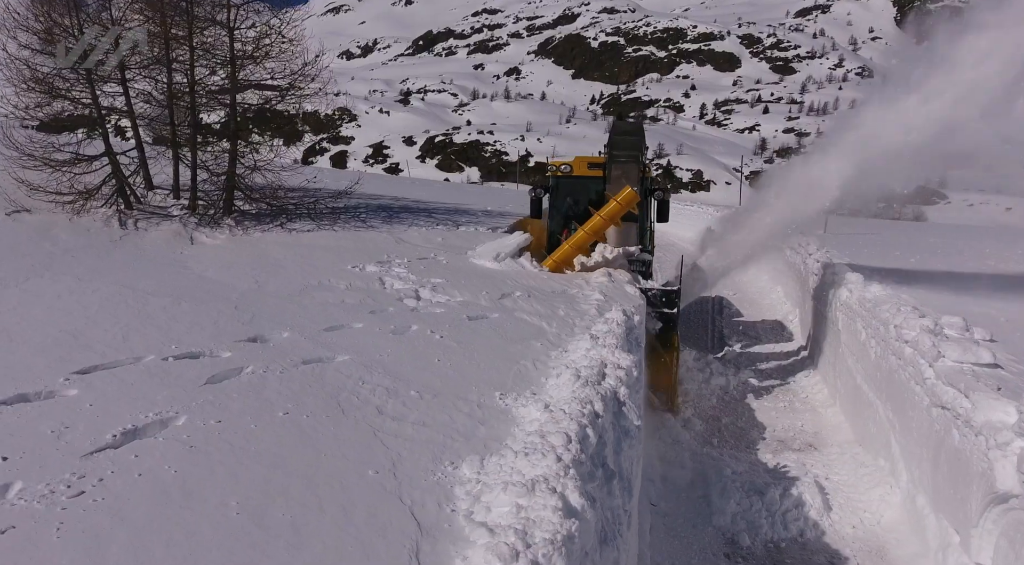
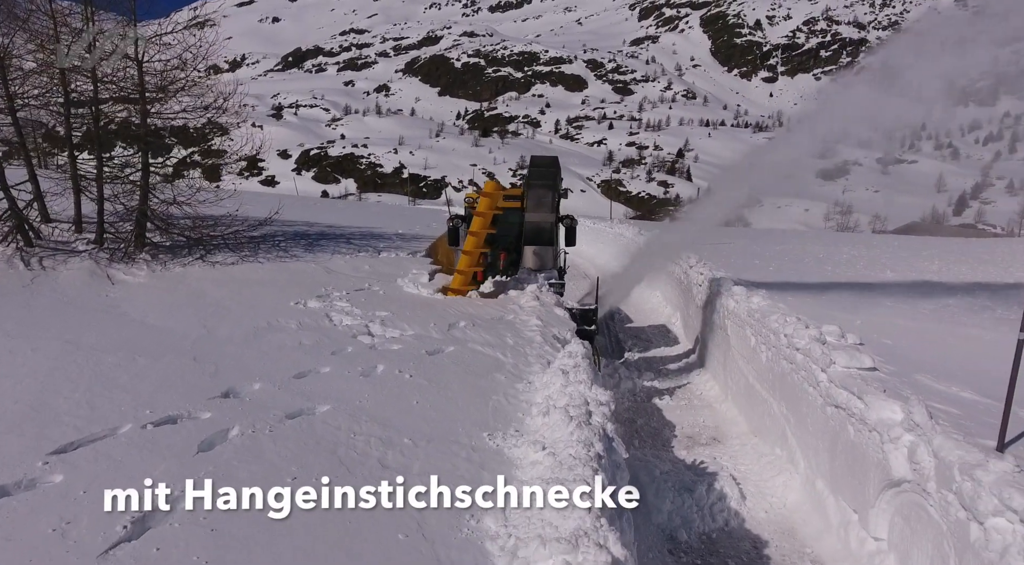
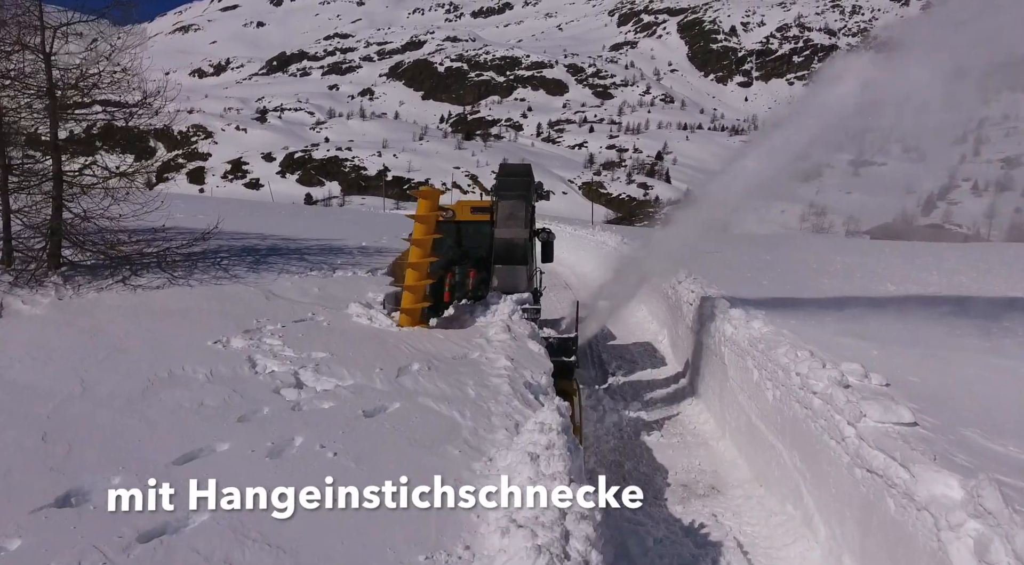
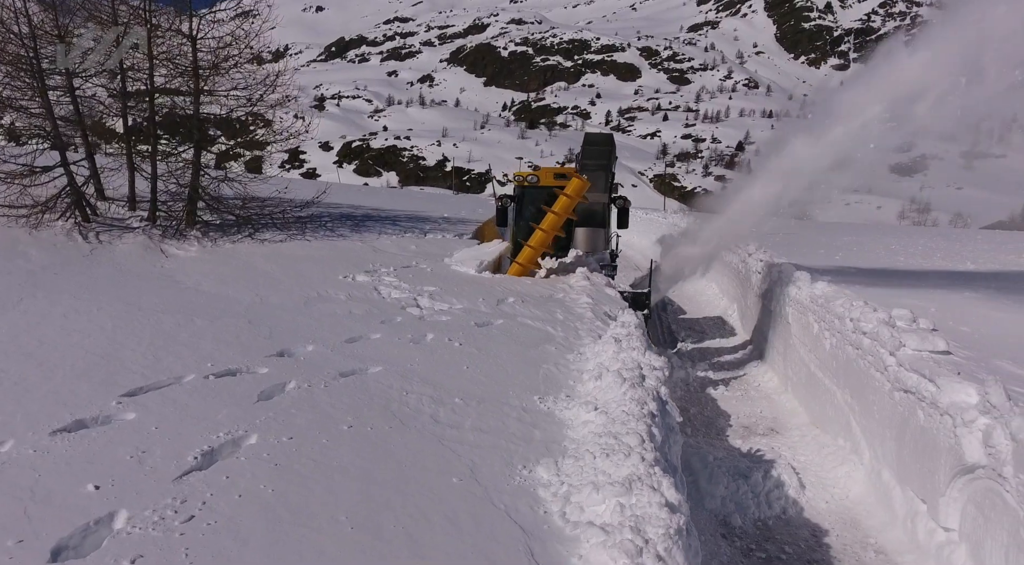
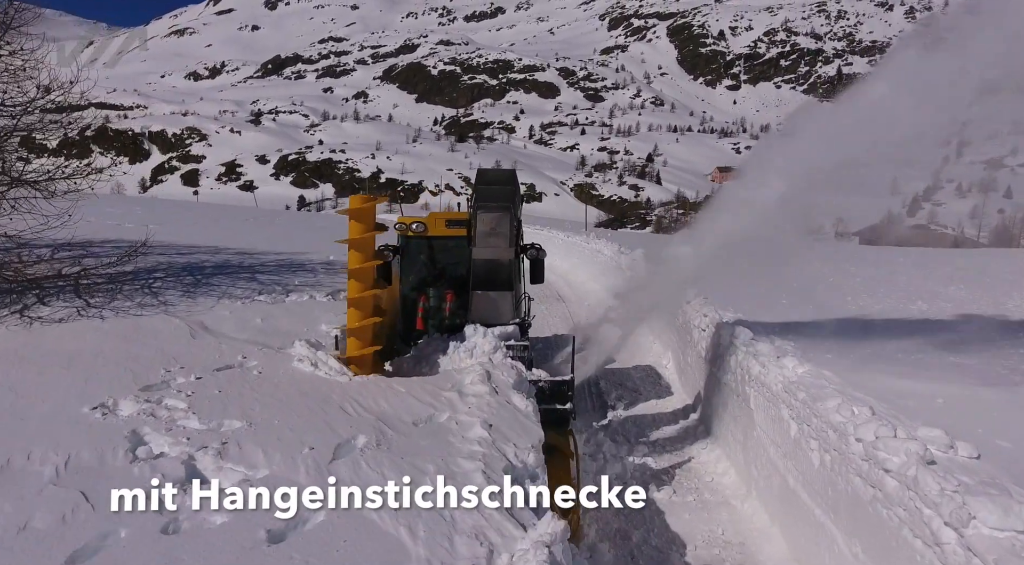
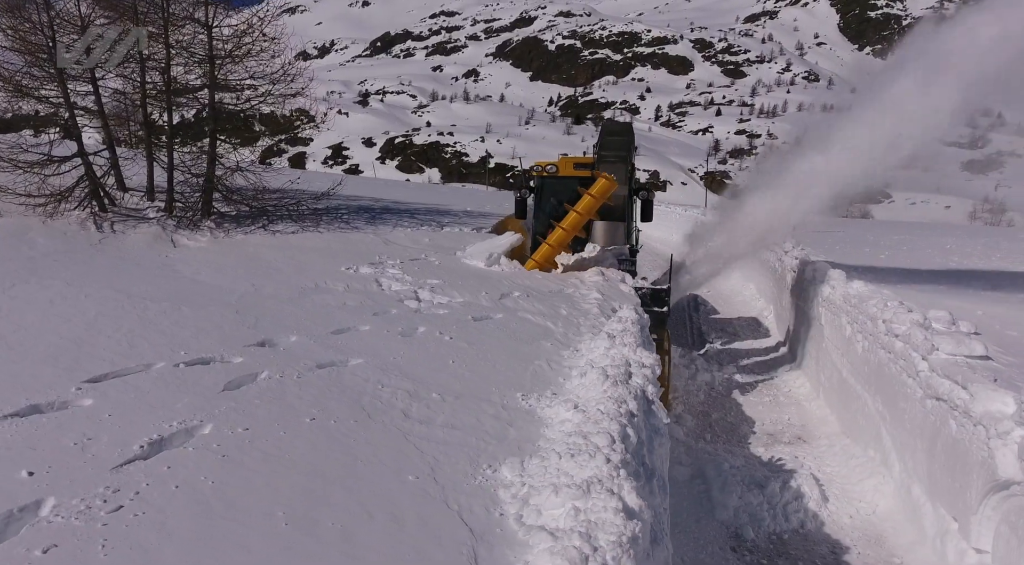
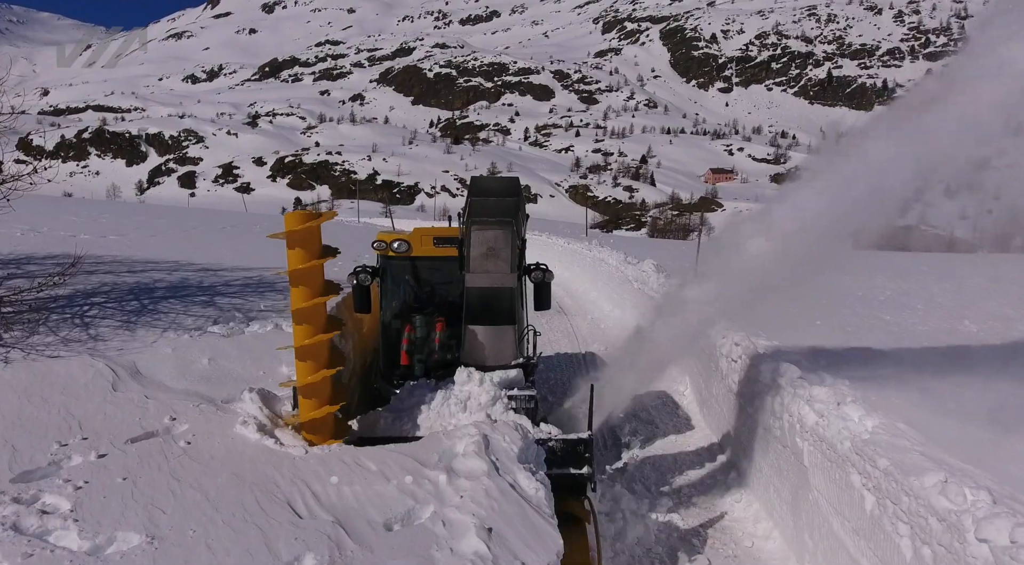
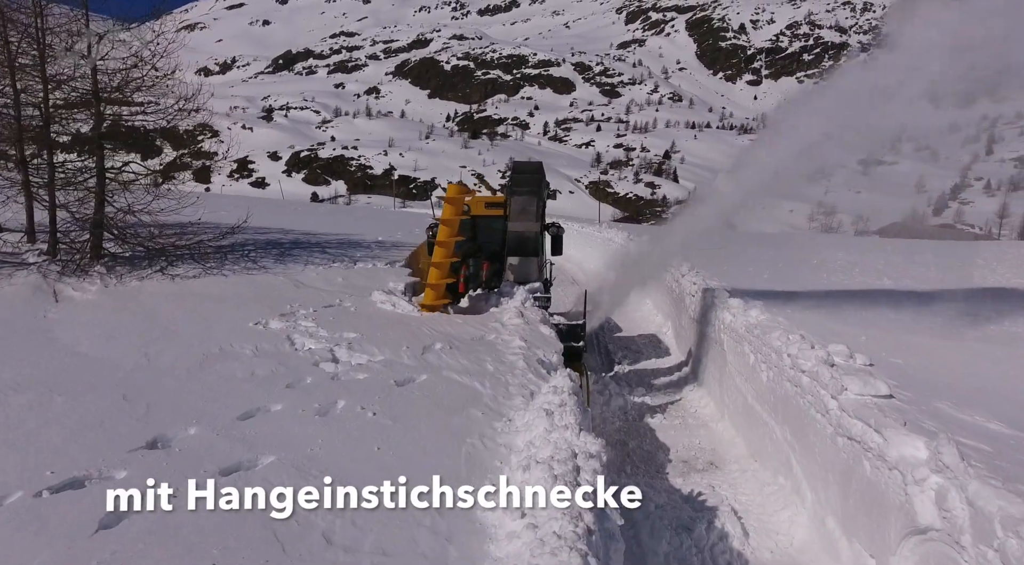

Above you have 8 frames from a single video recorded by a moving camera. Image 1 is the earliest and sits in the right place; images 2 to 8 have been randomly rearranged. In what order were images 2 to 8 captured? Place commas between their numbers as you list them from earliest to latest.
6, 4, 2, 8, 3, 5, 7
